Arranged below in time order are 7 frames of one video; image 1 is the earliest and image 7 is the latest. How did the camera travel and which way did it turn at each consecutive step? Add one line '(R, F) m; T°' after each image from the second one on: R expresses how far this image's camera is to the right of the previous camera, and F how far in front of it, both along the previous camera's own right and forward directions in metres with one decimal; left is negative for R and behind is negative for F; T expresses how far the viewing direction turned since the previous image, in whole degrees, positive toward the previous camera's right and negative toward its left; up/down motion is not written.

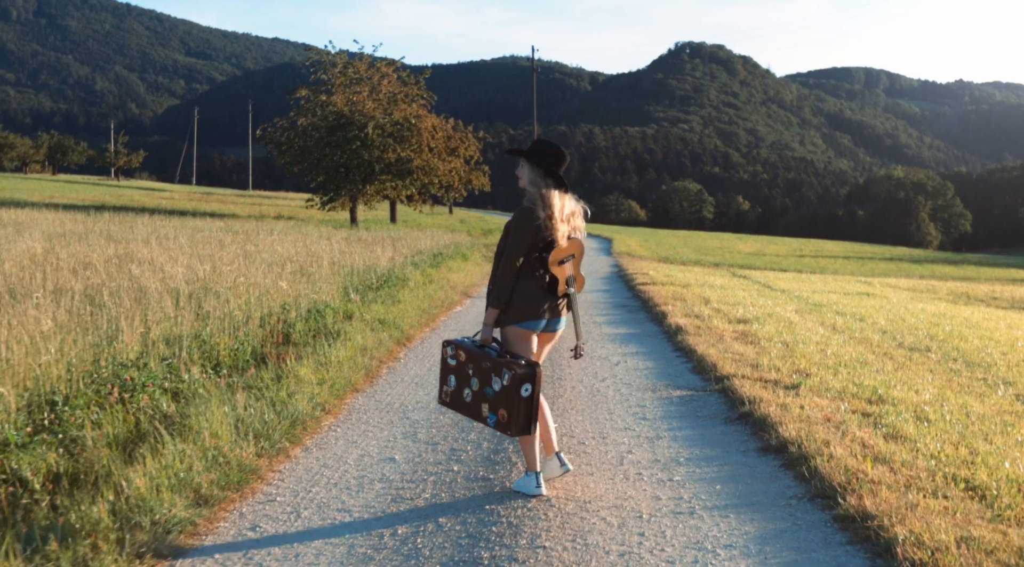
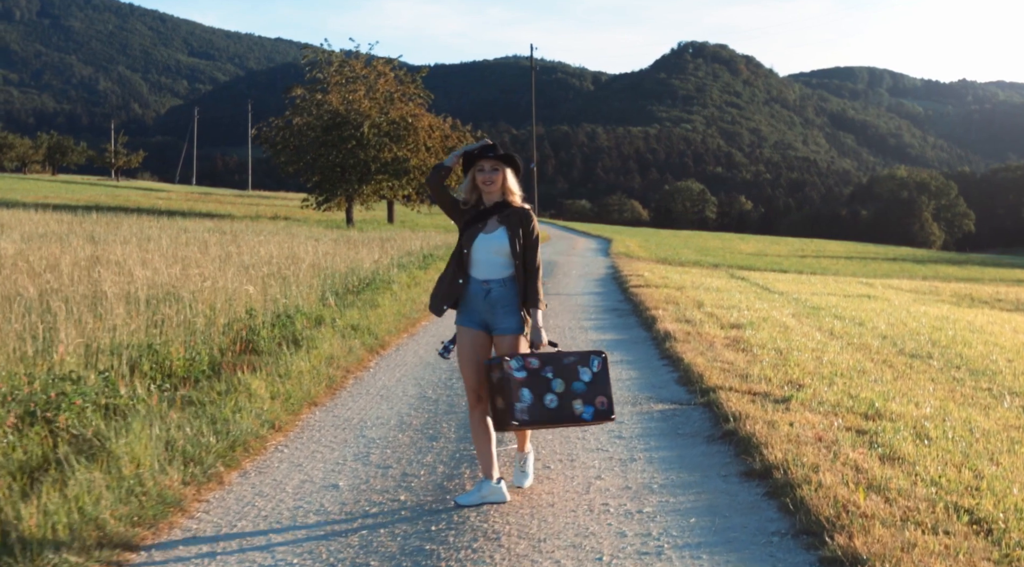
(+0.2, +0.5) m; 0°
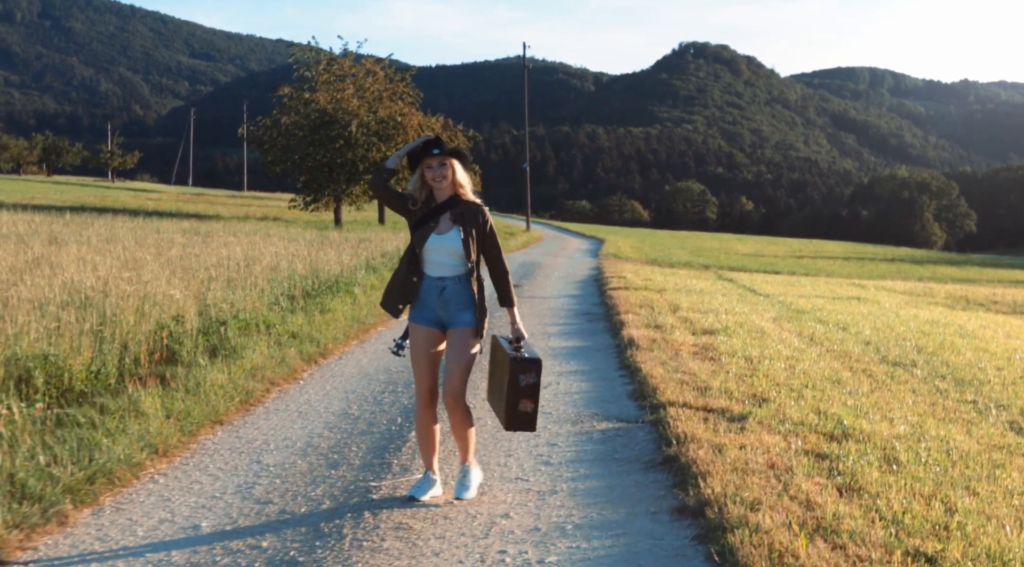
(+0.5, +0.7) m; 0°
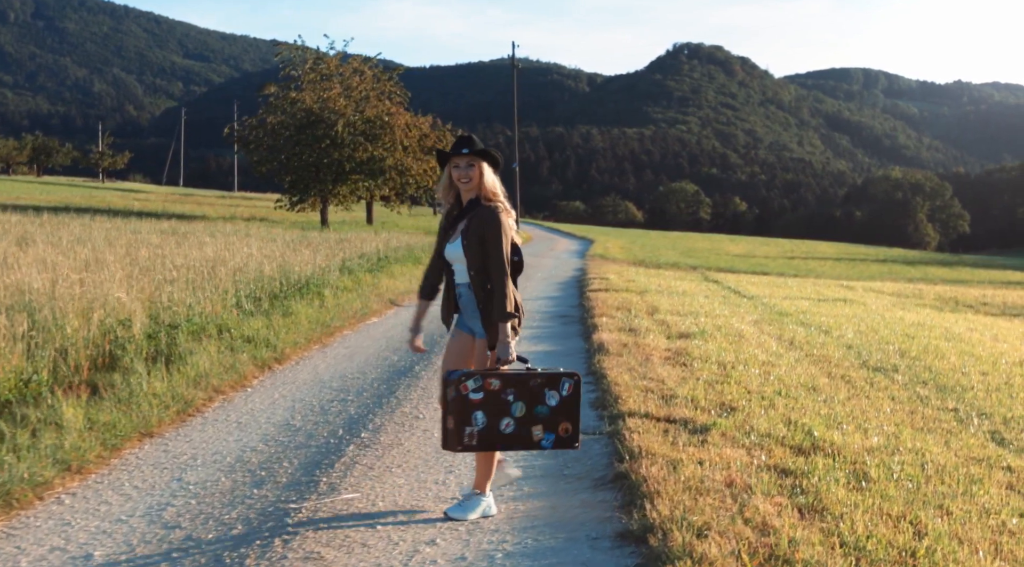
(+0.3, +0.4) m; 0°
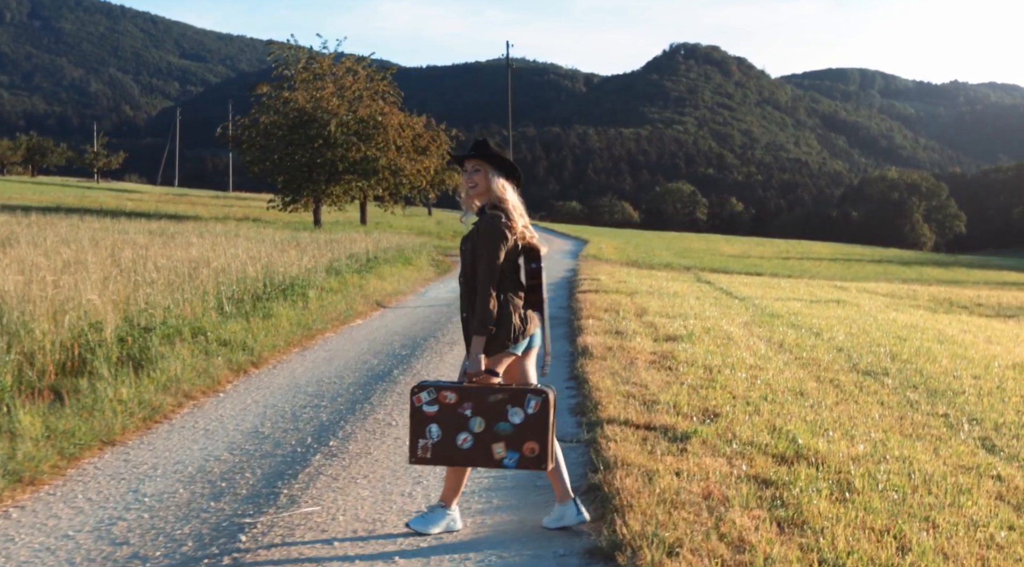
(+0.1, +0.2) m; 0°
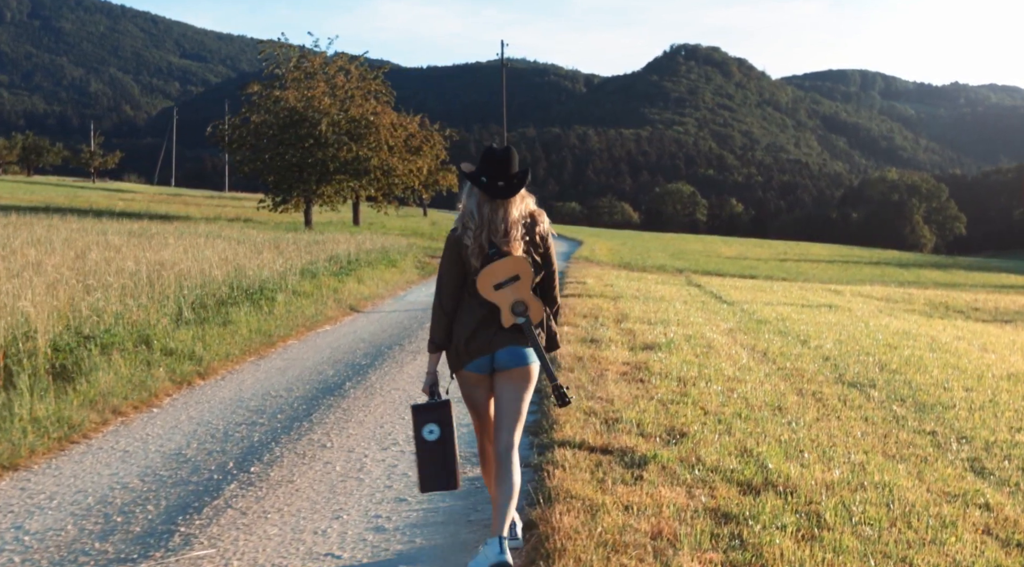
(+0.3, +0.5) m; 0°
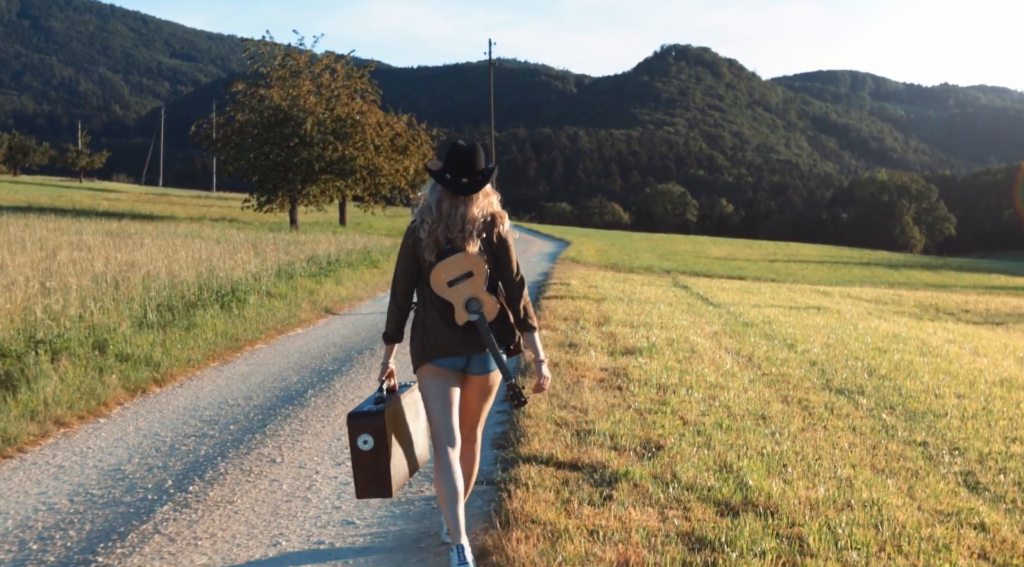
(+0.2, +0.4) m; +1°
